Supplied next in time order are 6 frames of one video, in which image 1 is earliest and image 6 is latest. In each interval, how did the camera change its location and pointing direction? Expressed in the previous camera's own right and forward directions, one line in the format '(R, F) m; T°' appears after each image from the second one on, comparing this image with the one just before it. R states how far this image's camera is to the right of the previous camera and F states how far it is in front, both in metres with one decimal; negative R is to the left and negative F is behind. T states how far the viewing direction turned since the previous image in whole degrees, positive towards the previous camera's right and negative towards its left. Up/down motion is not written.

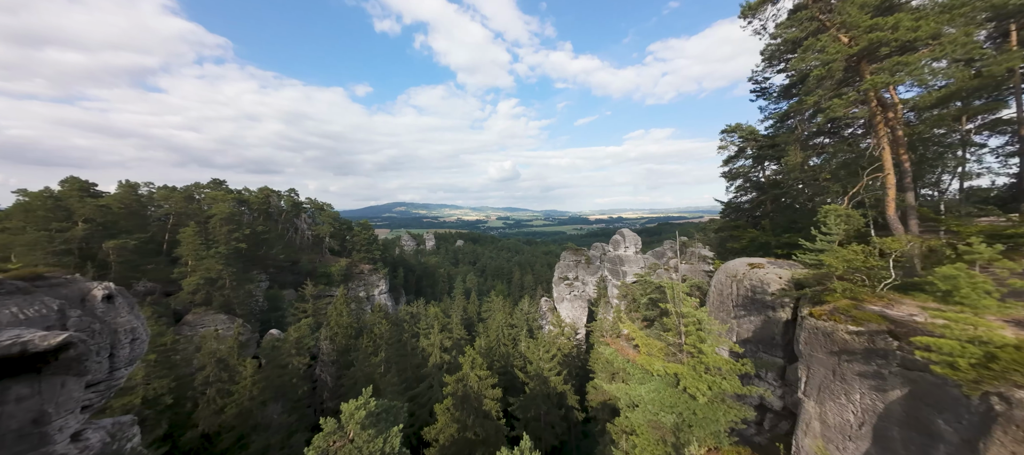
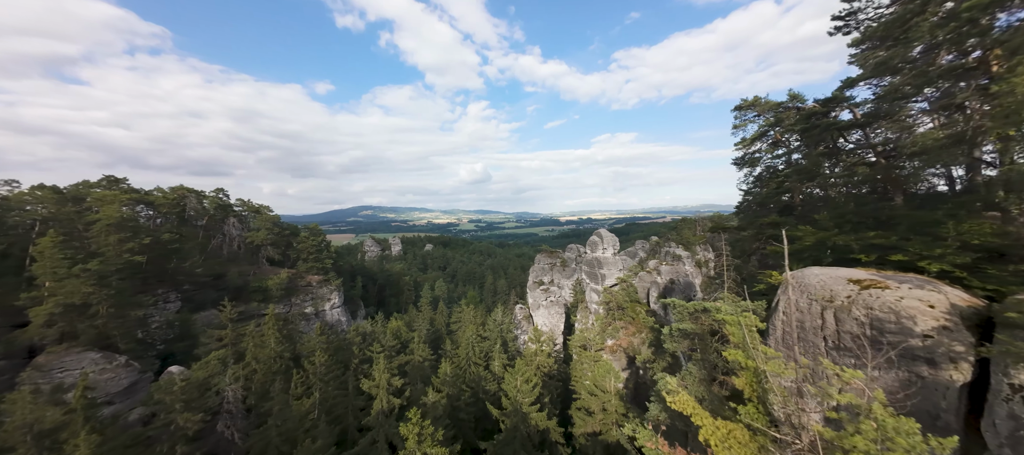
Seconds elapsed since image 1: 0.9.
(+0.2, +3.8) m; +5°
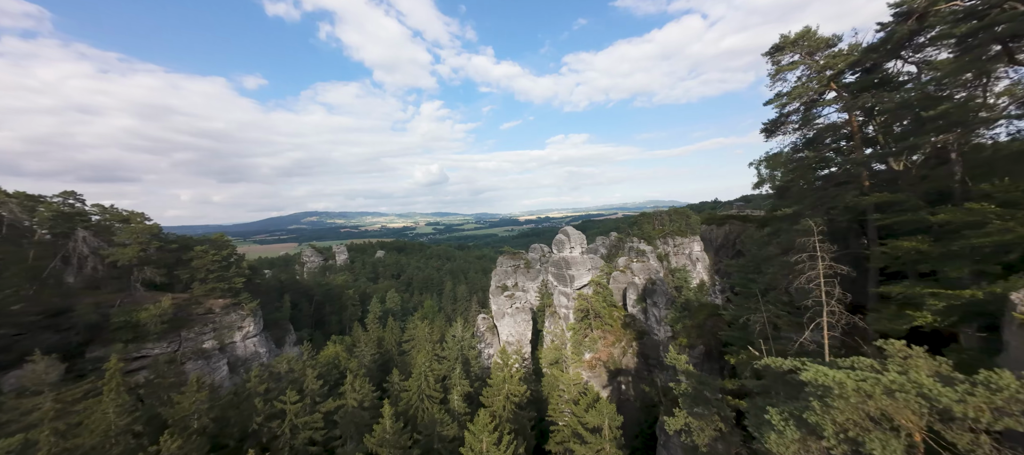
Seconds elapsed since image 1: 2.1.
(+0.2, +4.7) m; +7°
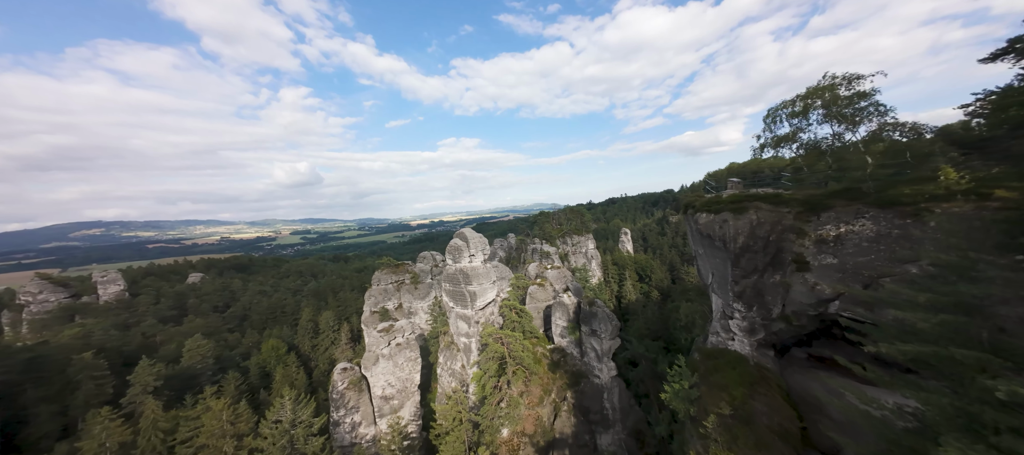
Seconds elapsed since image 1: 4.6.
(+1.5, +10.1) m; +18°
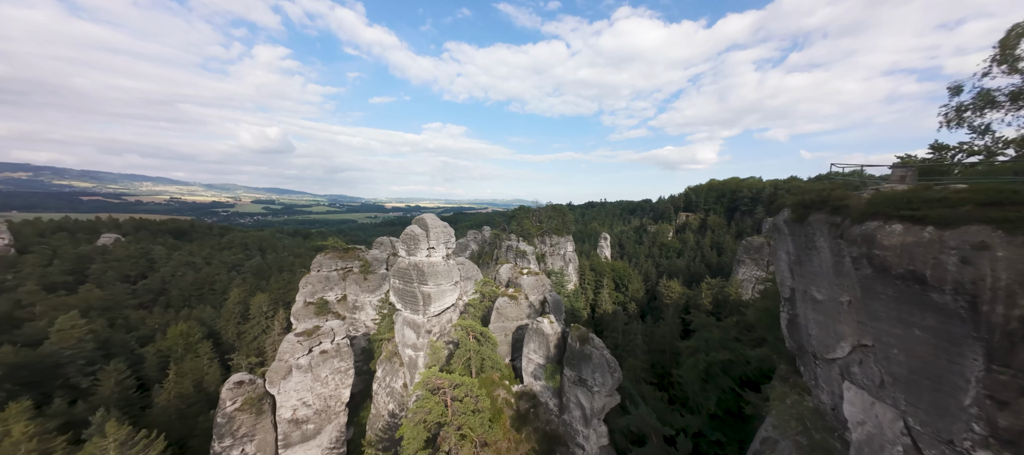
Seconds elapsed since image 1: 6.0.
(+0.4, +6.1) m; +4°
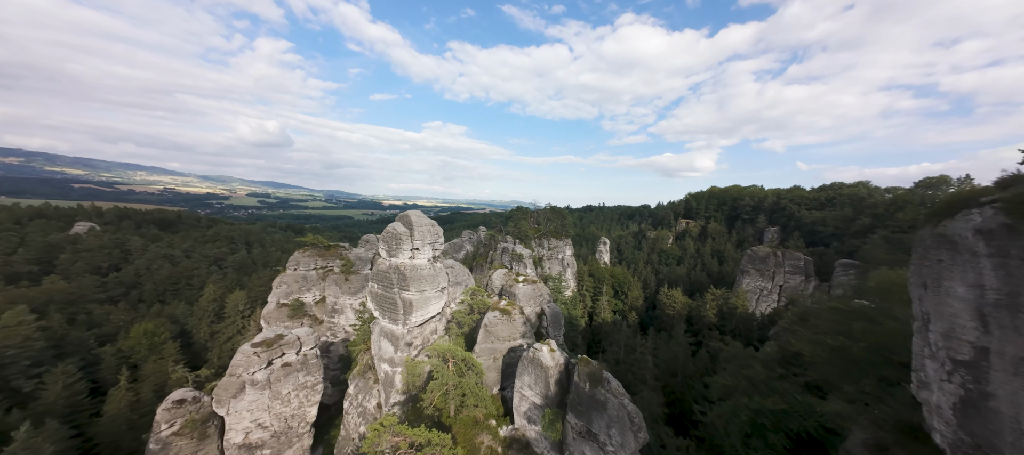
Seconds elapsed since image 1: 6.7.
(+0.1, +2.9) m; 0°
